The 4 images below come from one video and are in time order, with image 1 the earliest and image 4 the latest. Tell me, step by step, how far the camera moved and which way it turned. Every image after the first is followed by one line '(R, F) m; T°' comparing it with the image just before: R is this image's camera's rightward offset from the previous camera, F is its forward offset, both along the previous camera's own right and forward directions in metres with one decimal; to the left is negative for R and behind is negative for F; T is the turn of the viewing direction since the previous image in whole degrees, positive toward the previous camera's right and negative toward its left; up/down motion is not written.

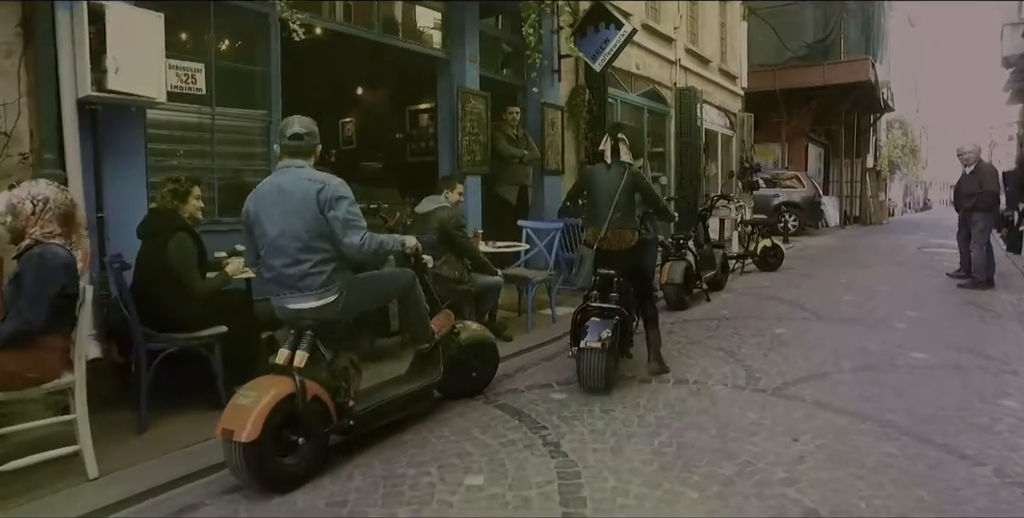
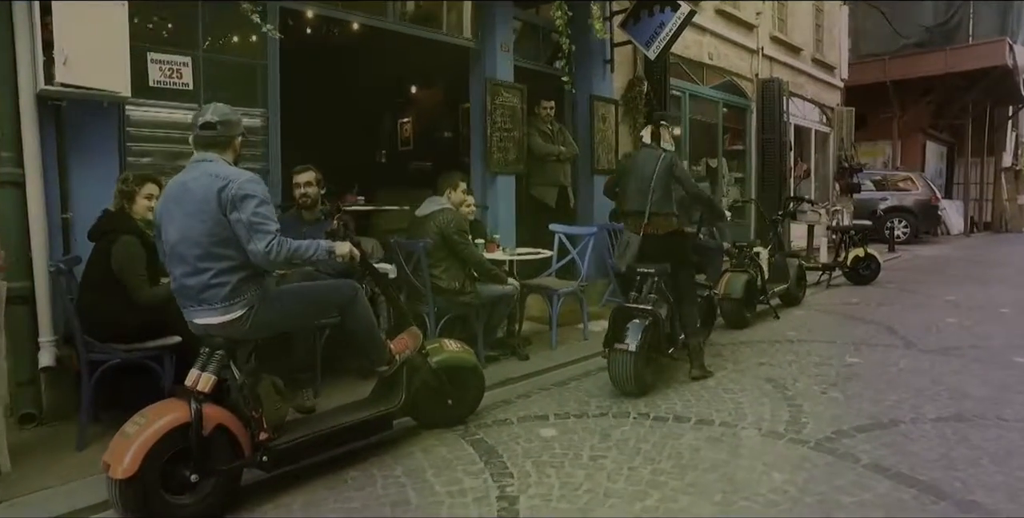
(+0.8, +0.8) m; -9°
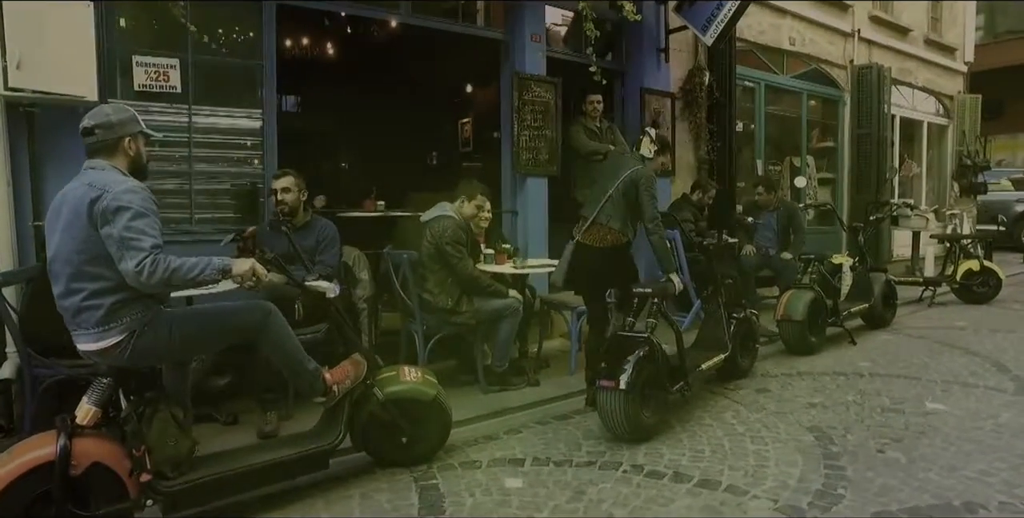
(+0.8, +0.7) m; -9°
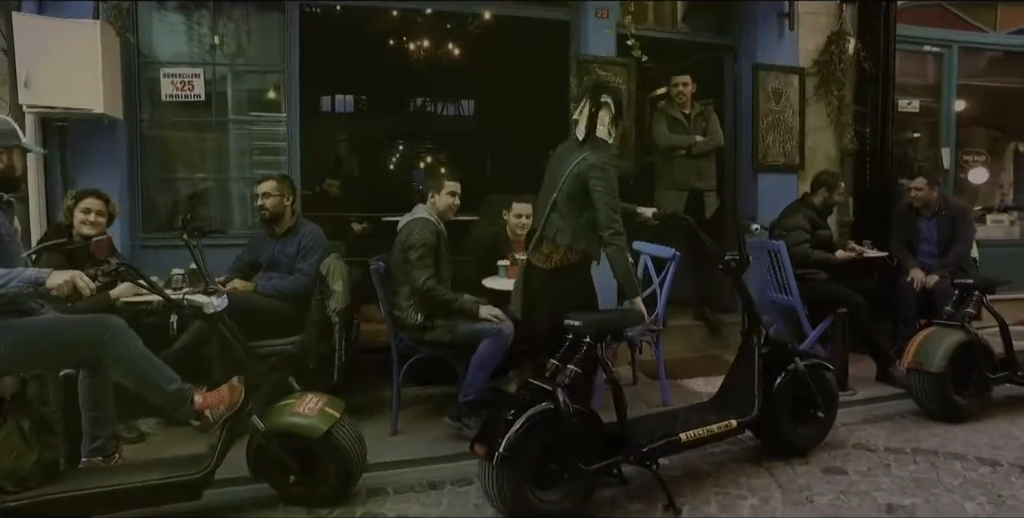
(+1.5, +1.0) m; -20°
